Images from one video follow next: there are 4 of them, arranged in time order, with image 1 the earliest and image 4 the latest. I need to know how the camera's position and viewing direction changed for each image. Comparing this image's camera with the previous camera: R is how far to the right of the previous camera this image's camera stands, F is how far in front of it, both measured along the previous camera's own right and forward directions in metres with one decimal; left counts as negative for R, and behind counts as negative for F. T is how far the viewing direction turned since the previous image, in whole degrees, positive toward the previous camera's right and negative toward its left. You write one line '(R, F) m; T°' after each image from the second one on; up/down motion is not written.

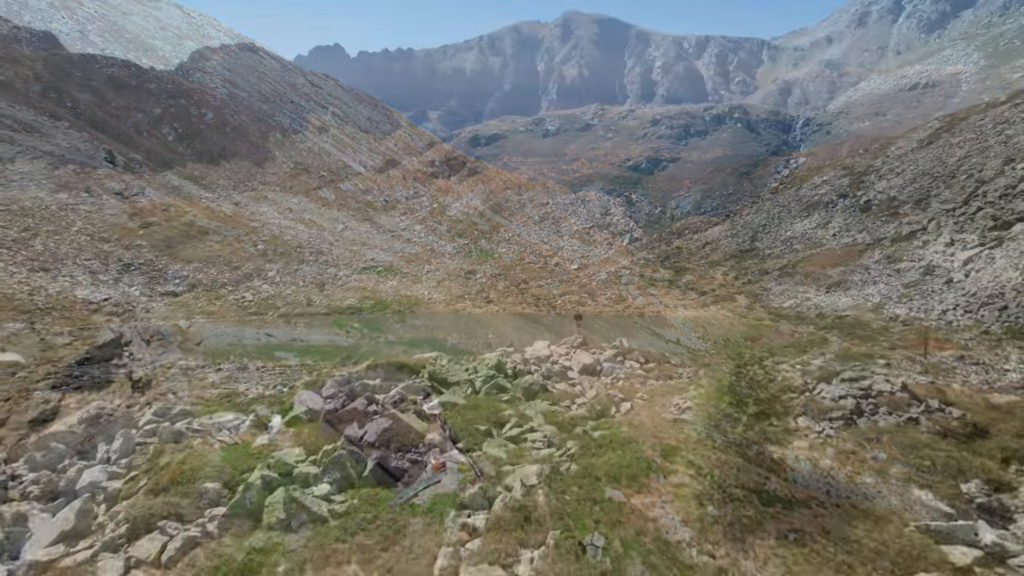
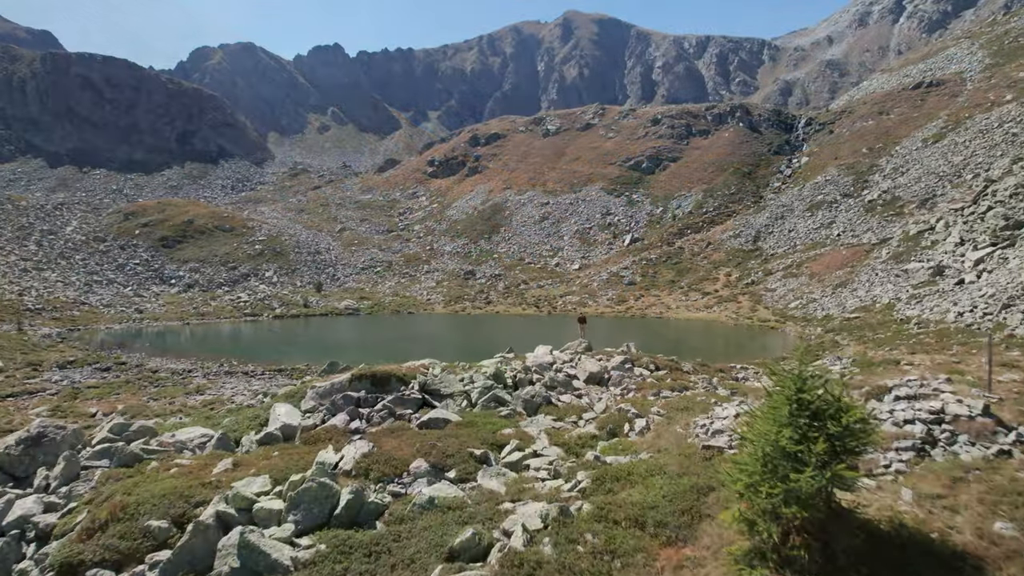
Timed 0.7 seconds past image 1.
(0.0, +1.1) m; 0°
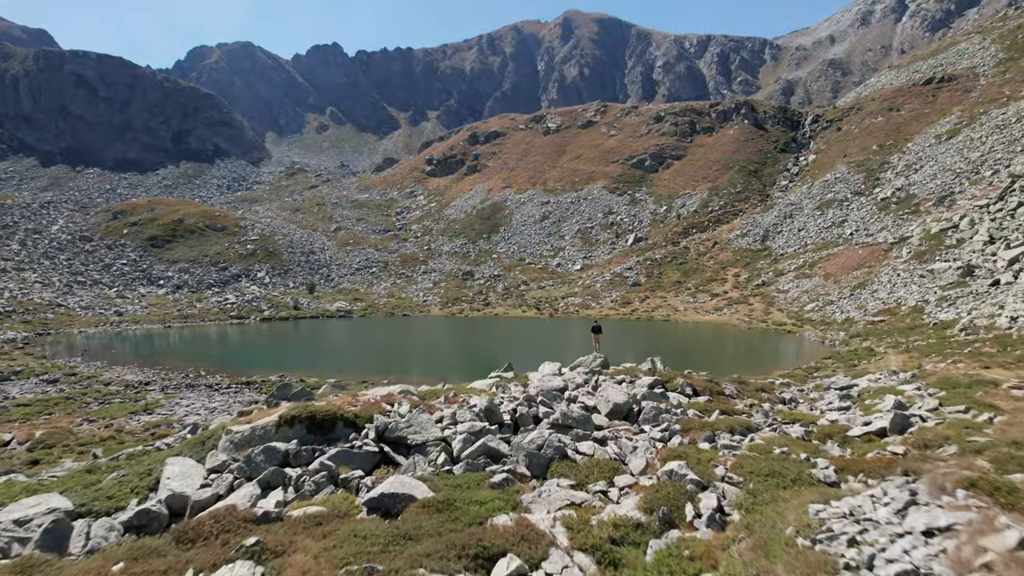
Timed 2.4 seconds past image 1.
(0.0, +3.0) m; 0°
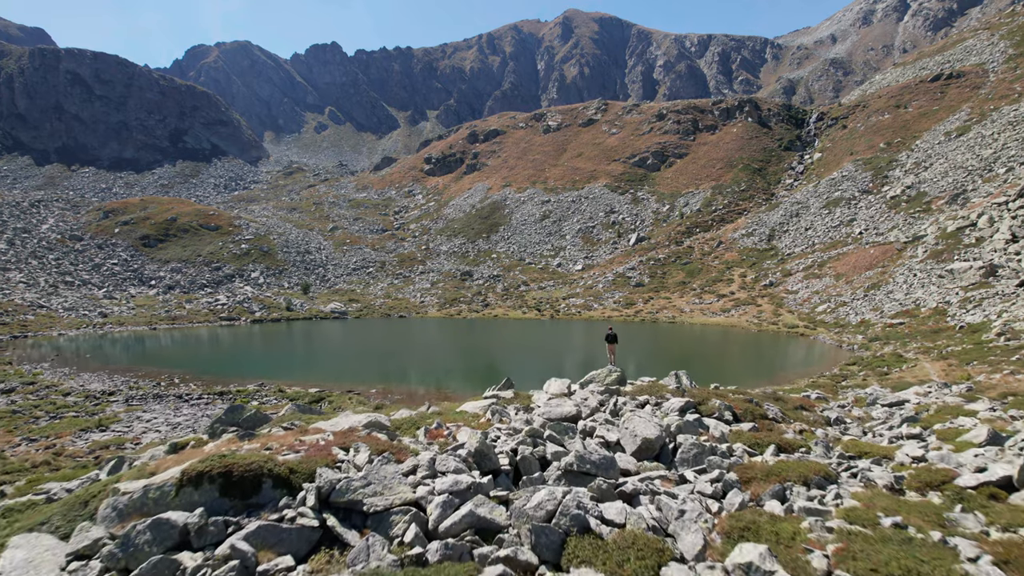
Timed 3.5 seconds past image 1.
(0.0, +2.1) m; 0°
